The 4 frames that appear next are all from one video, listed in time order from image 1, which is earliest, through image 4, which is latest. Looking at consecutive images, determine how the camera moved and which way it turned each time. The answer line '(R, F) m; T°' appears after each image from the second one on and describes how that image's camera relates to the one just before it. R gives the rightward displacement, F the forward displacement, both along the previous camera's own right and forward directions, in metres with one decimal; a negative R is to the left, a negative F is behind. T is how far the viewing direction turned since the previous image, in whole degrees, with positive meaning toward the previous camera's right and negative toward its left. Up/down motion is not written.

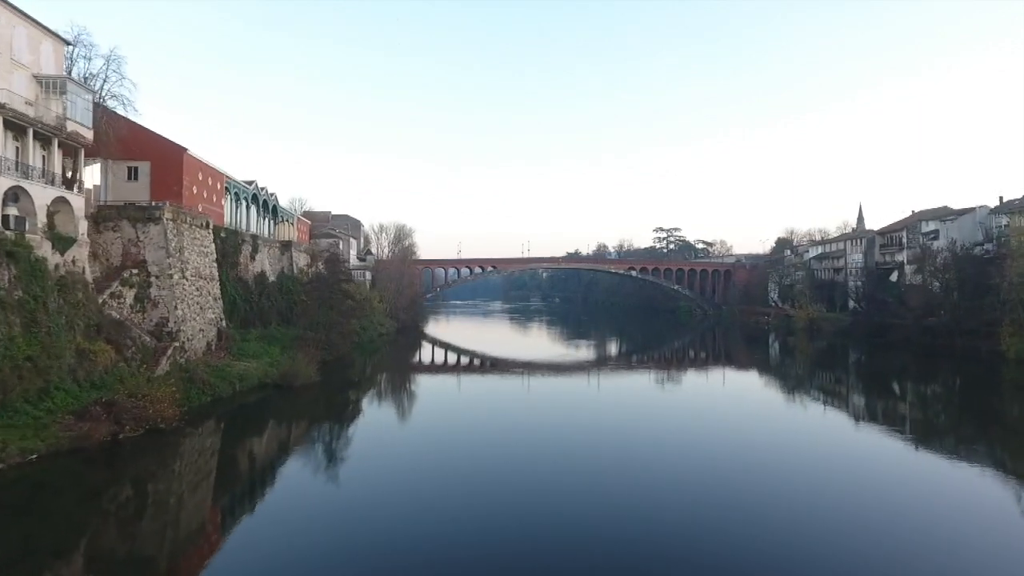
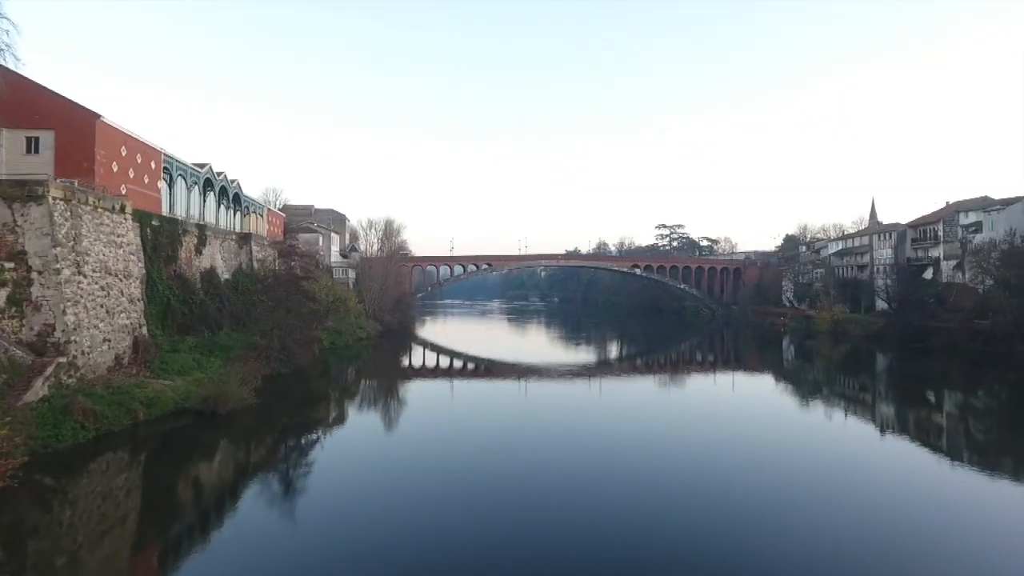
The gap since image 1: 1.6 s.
(+0.2, +3.2) m; 0°
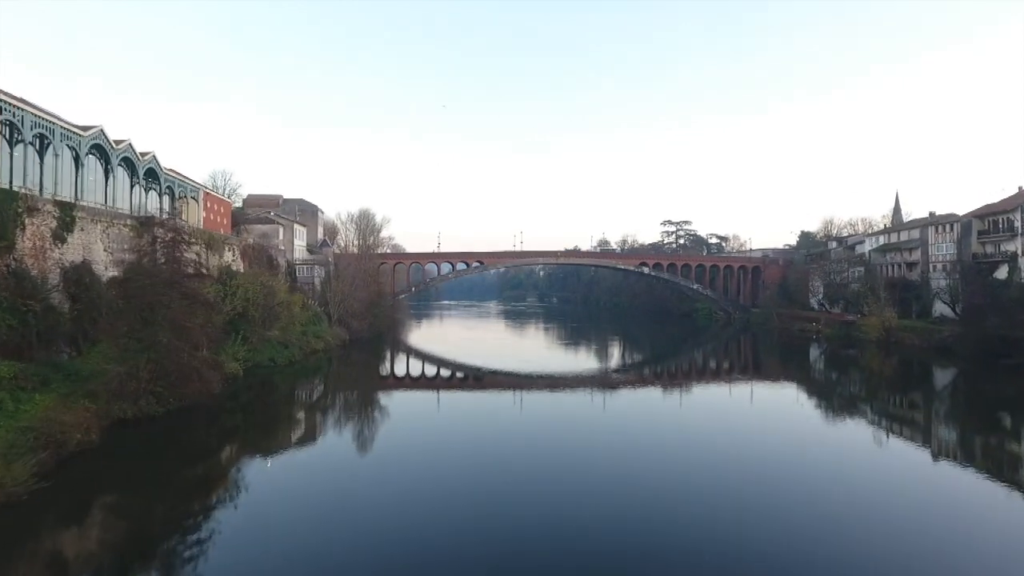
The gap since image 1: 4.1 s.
(+0.4, +5.1) m; 0°
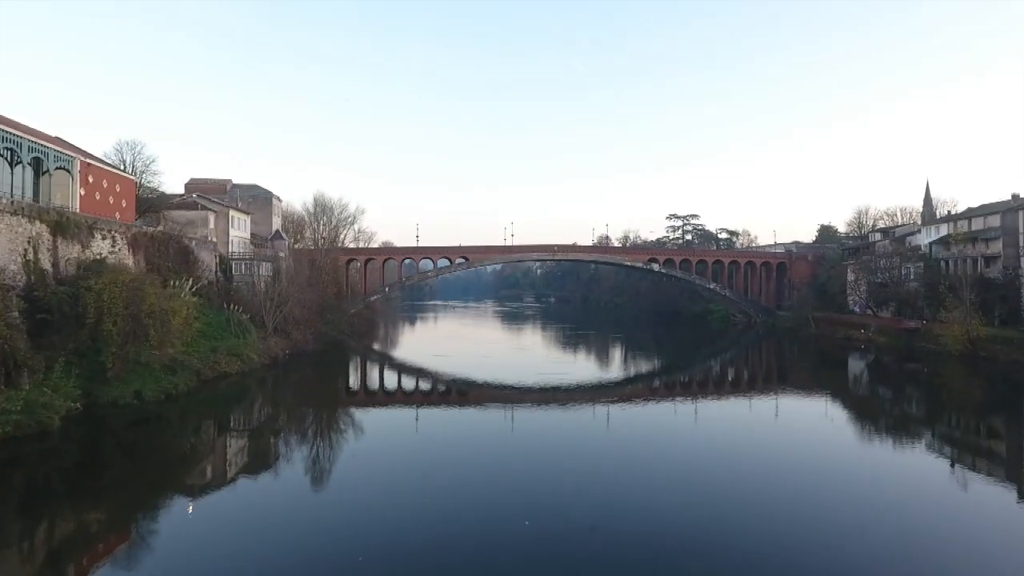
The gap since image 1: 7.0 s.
(+0.5, +5.9) m; 0°
